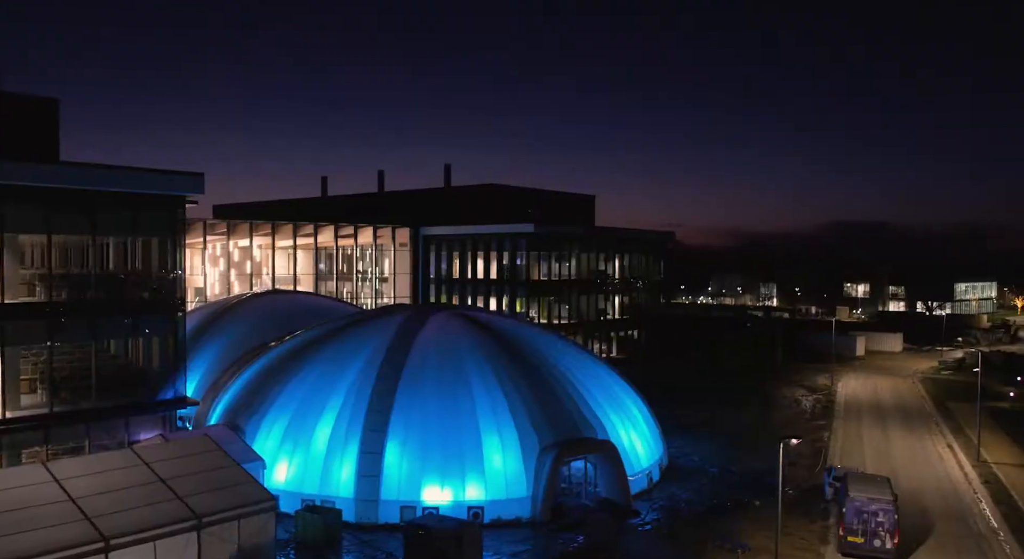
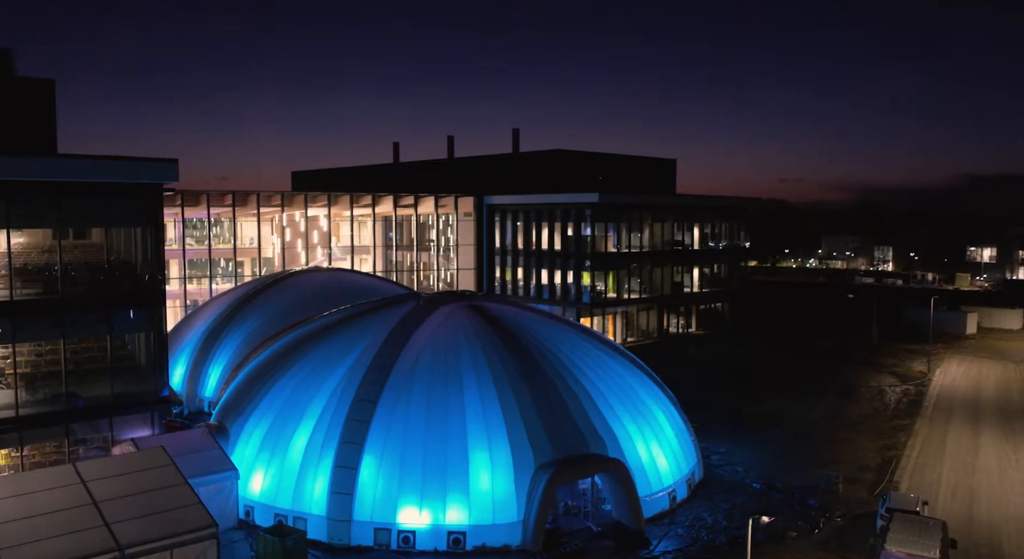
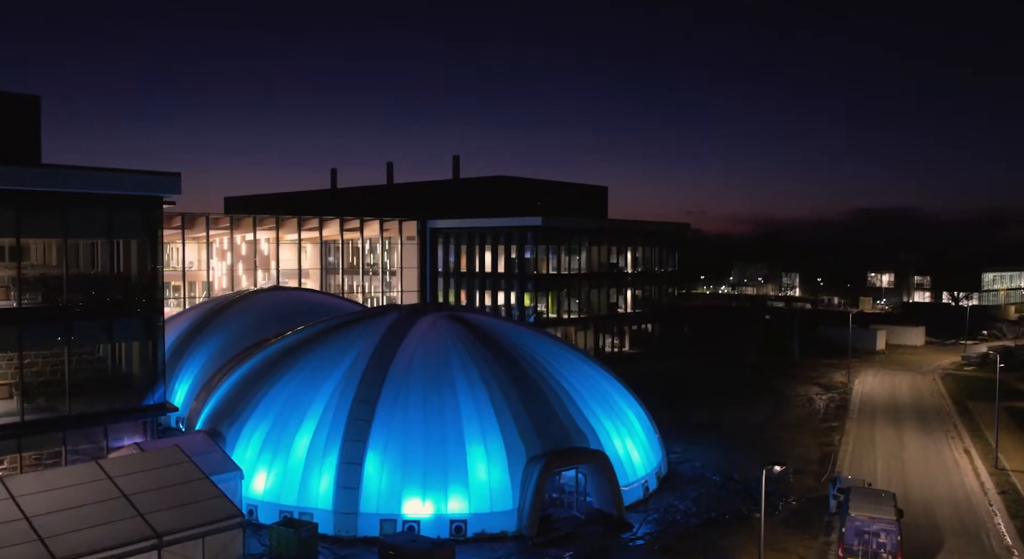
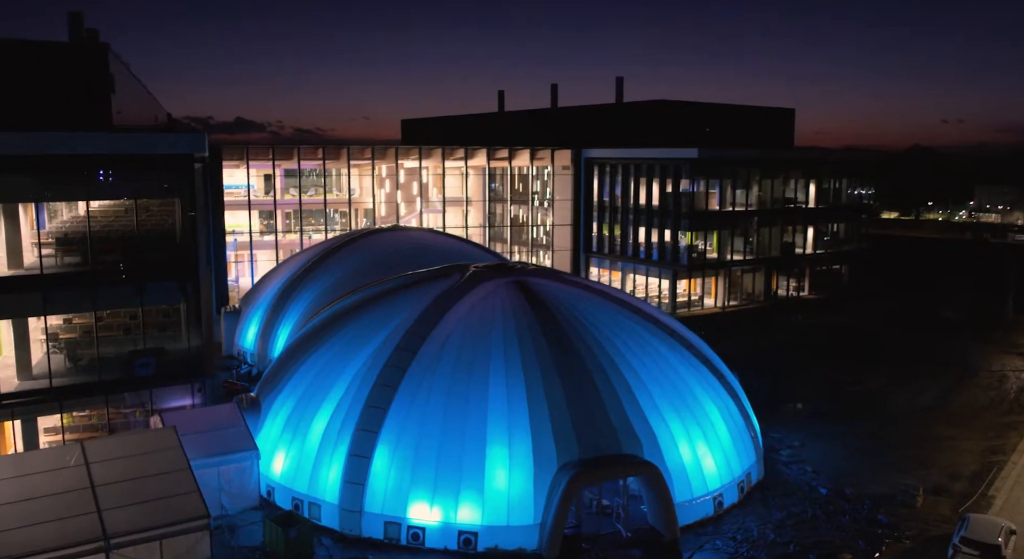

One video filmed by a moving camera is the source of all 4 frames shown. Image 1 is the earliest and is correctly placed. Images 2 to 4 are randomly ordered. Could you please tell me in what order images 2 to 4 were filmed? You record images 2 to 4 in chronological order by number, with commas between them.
3, 2, 4
